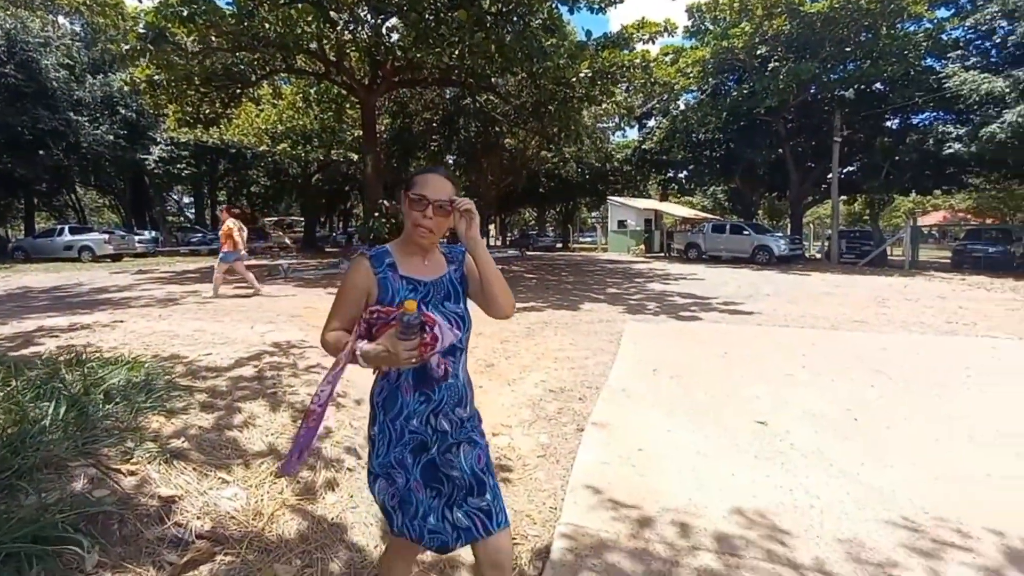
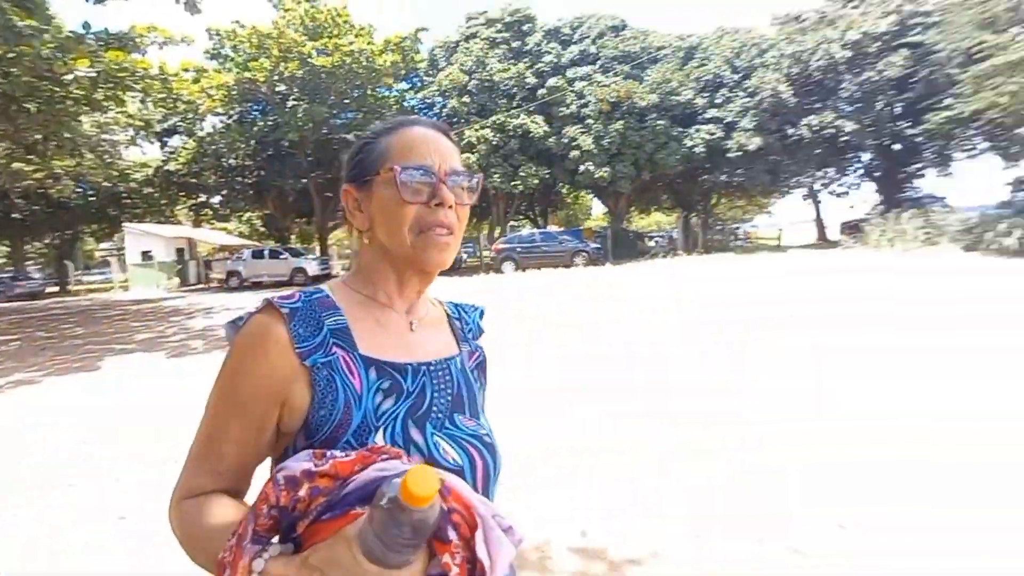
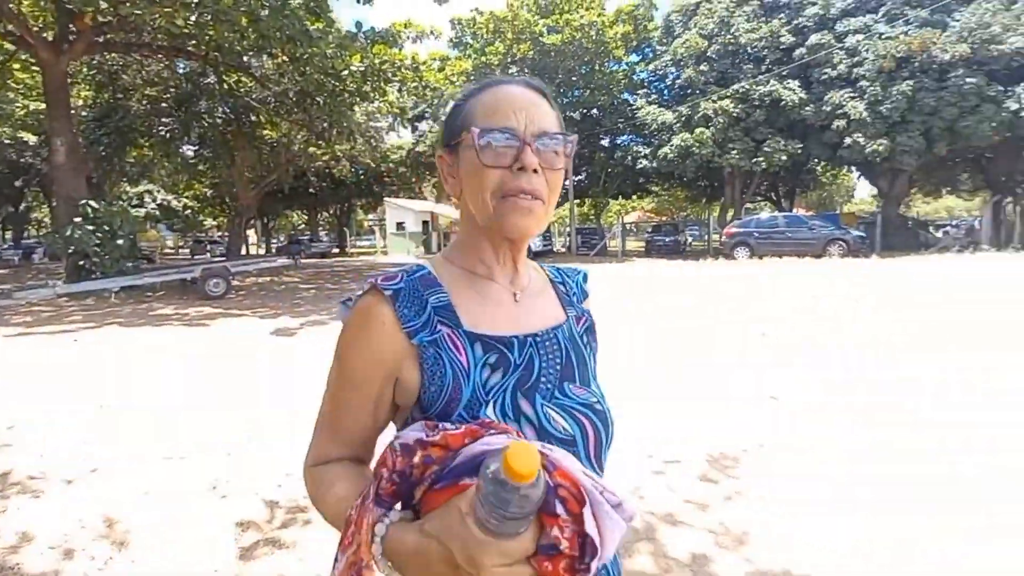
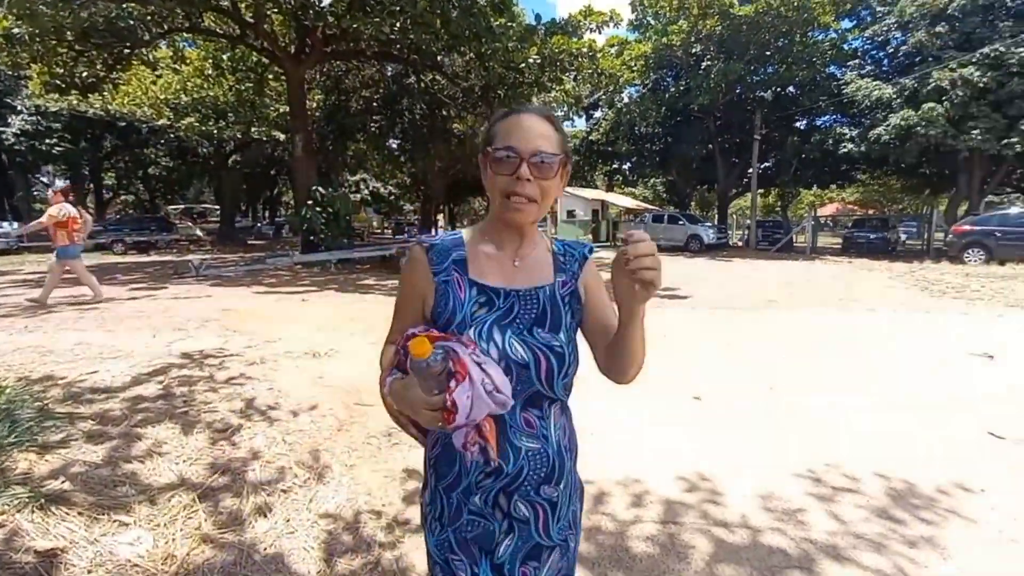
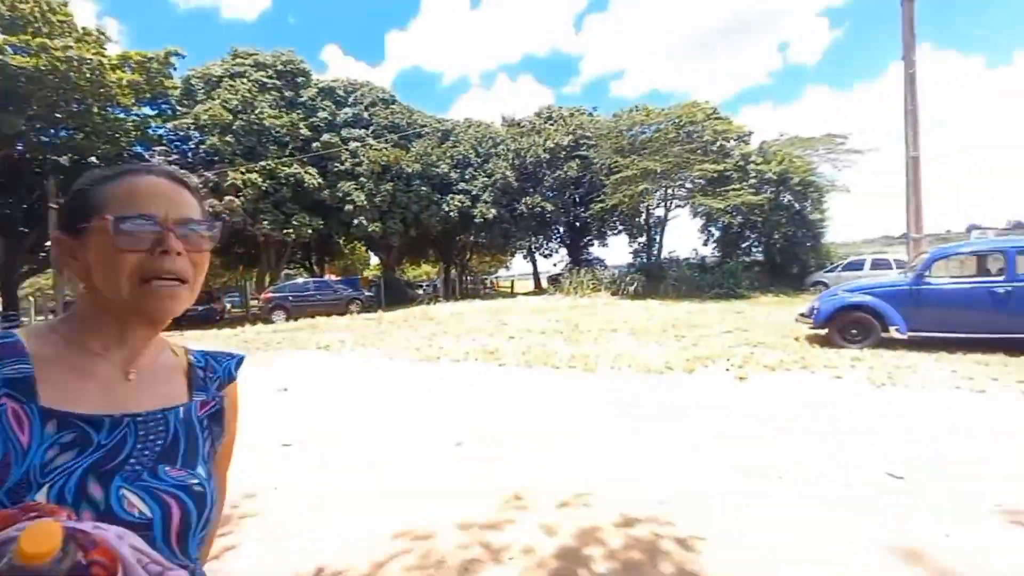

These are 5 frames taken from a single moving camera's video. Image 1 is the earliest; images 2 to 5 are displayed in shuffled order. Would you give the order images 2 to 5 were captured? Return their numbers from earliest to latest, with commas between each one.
4, 3, 2, 5
